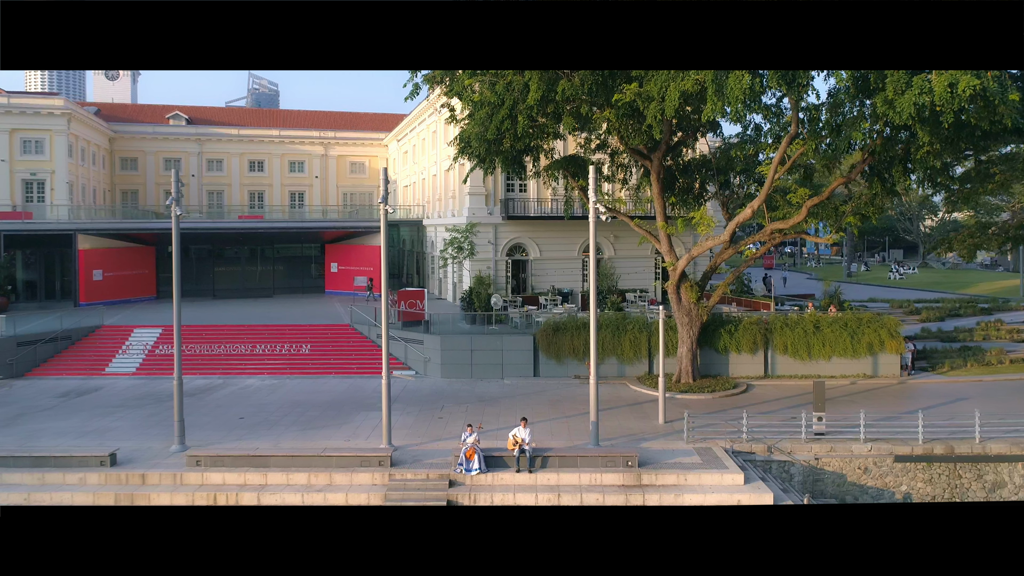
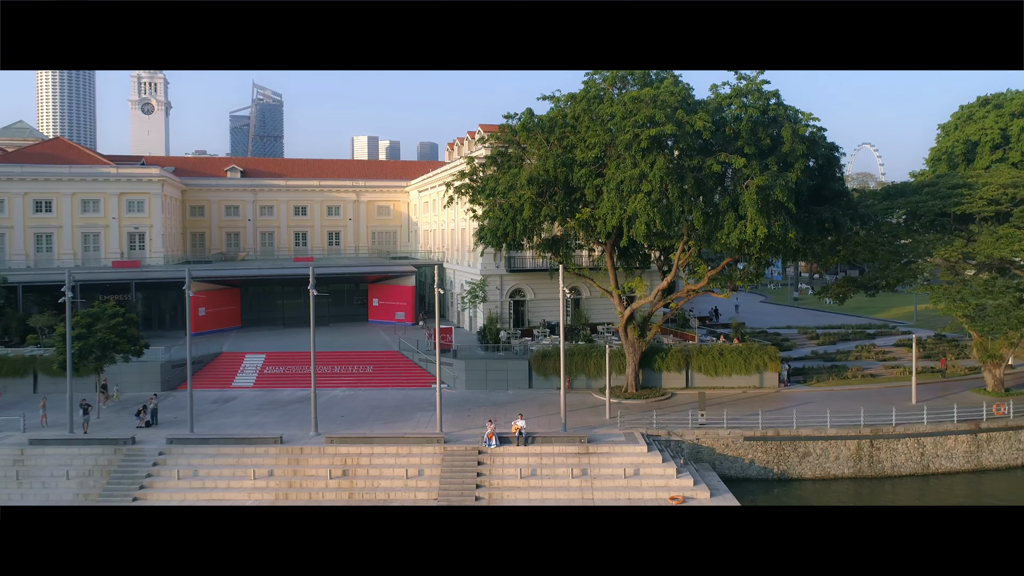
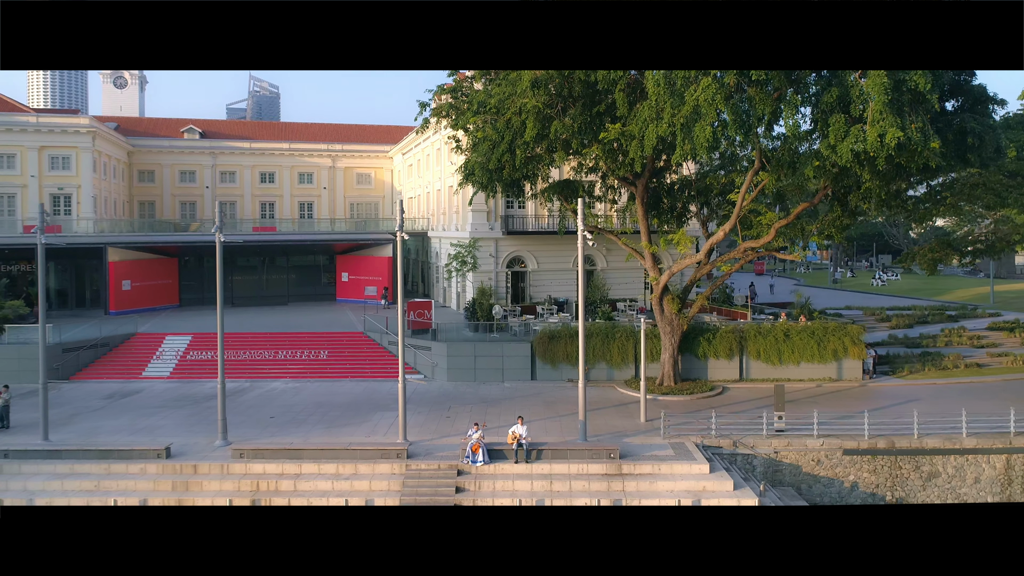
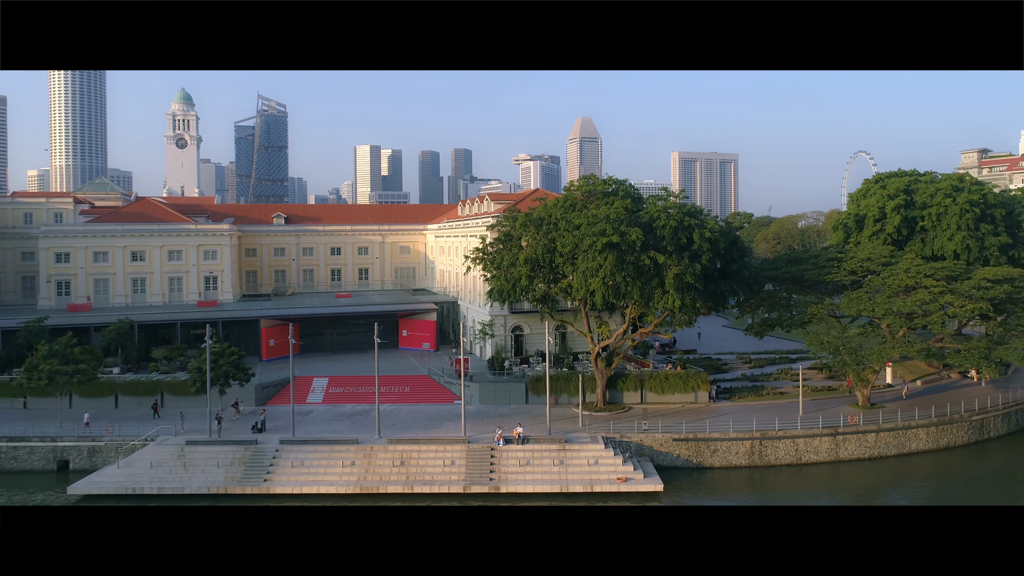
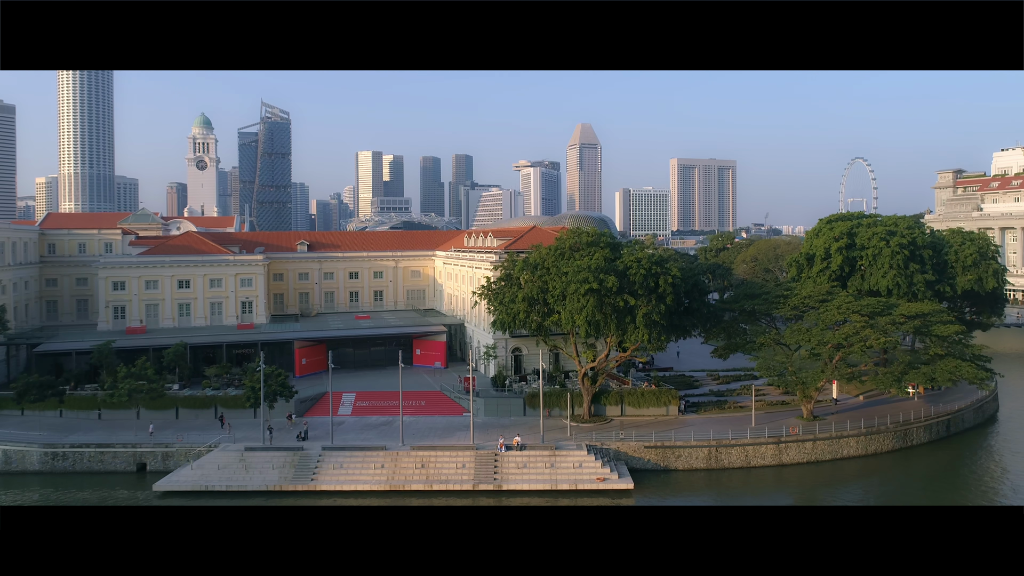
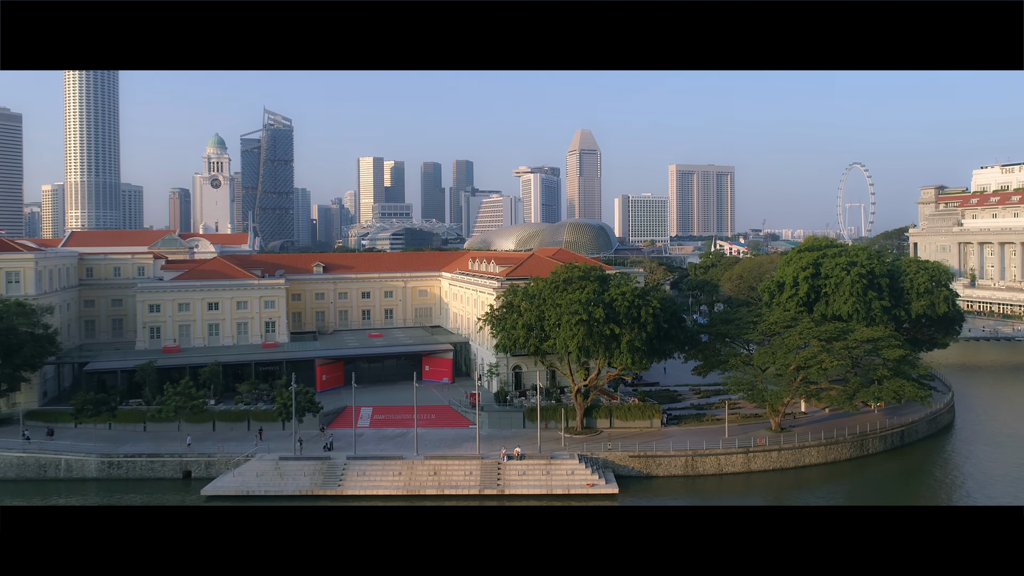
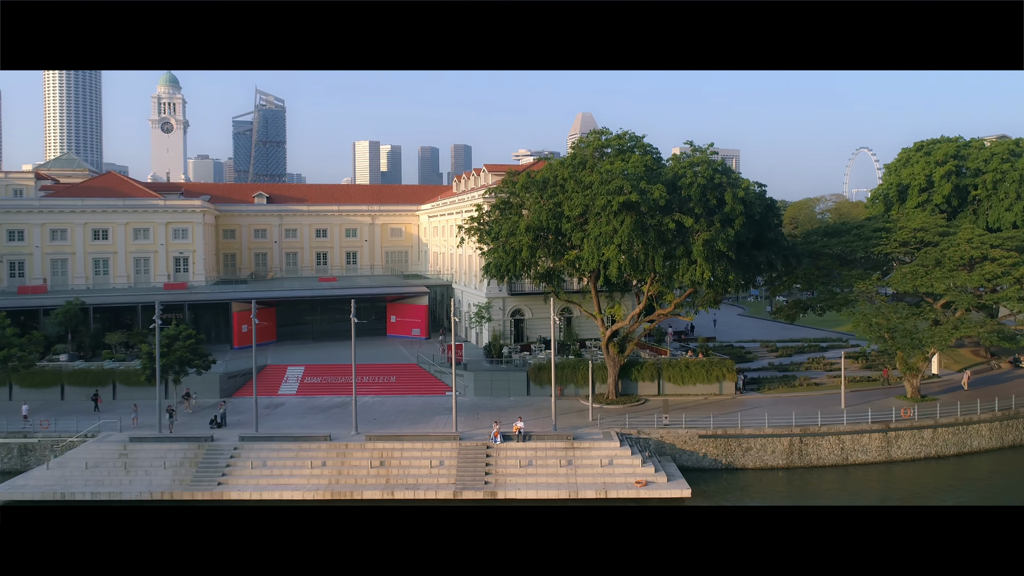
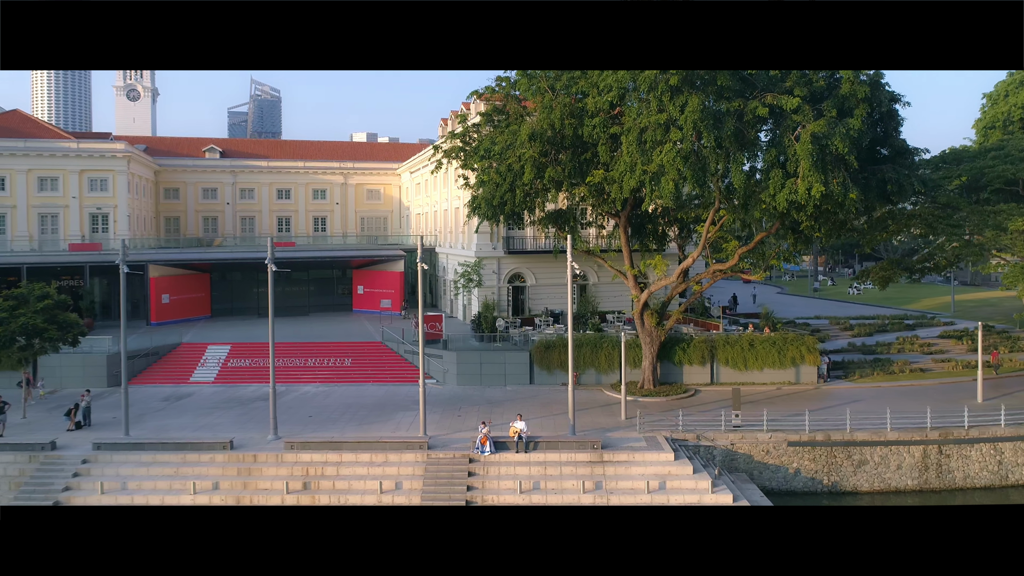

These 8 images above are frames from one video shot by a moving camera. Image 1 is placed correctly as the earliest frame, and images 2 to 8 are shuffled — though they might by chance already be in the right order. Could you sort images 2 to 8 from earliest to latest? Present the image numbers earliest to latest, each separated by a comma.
3, 8, 2, 7, 4, 5, 6
